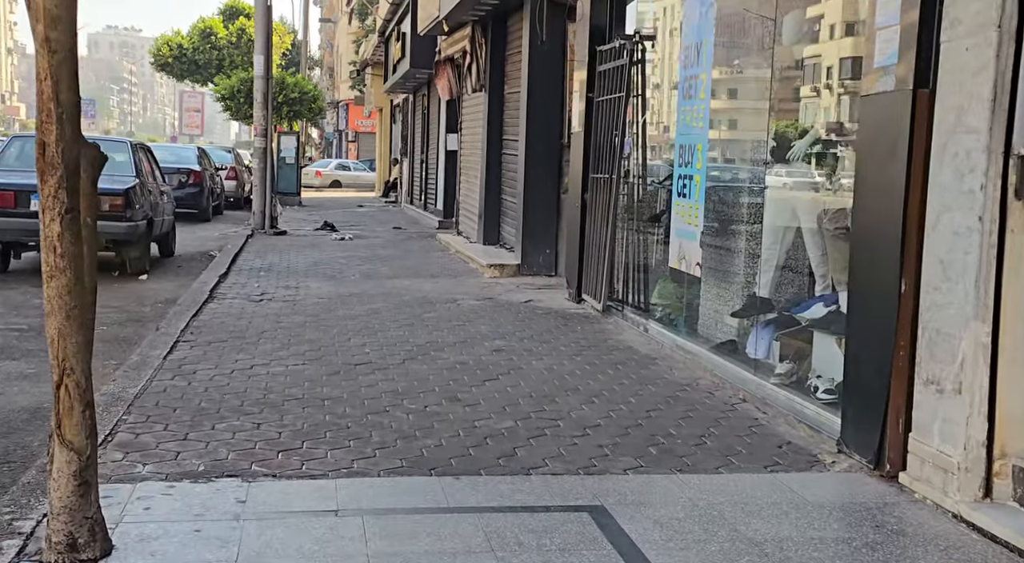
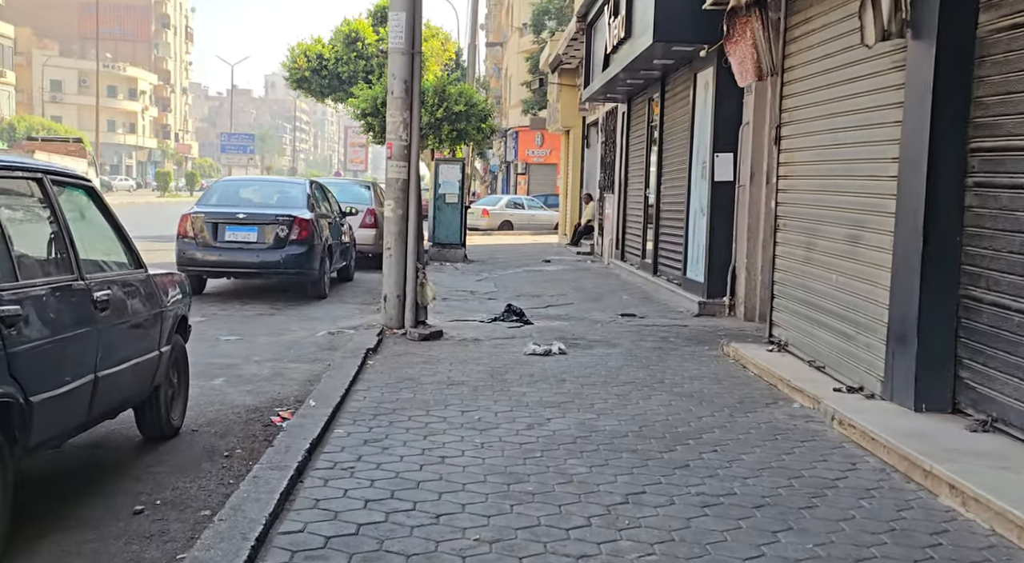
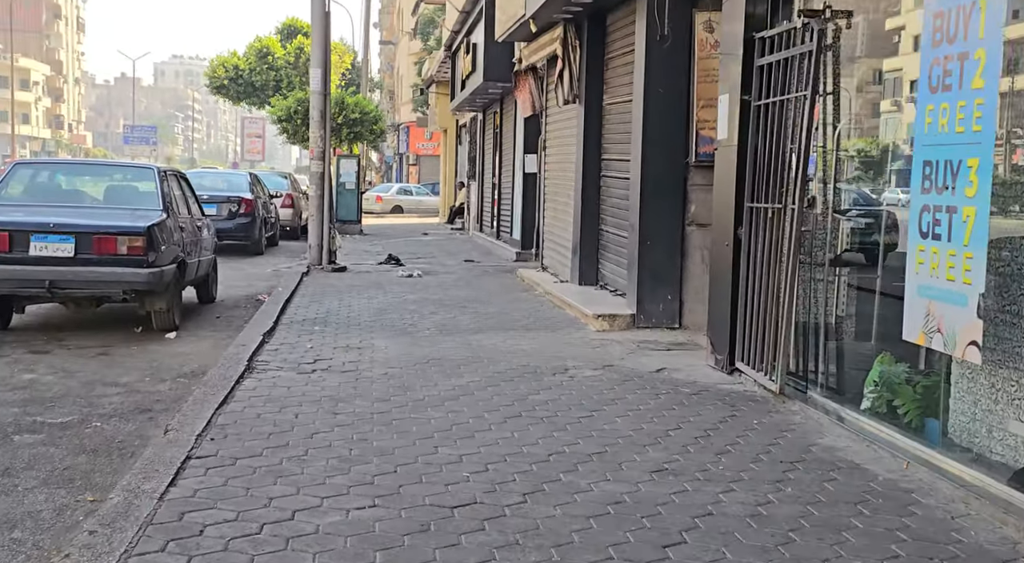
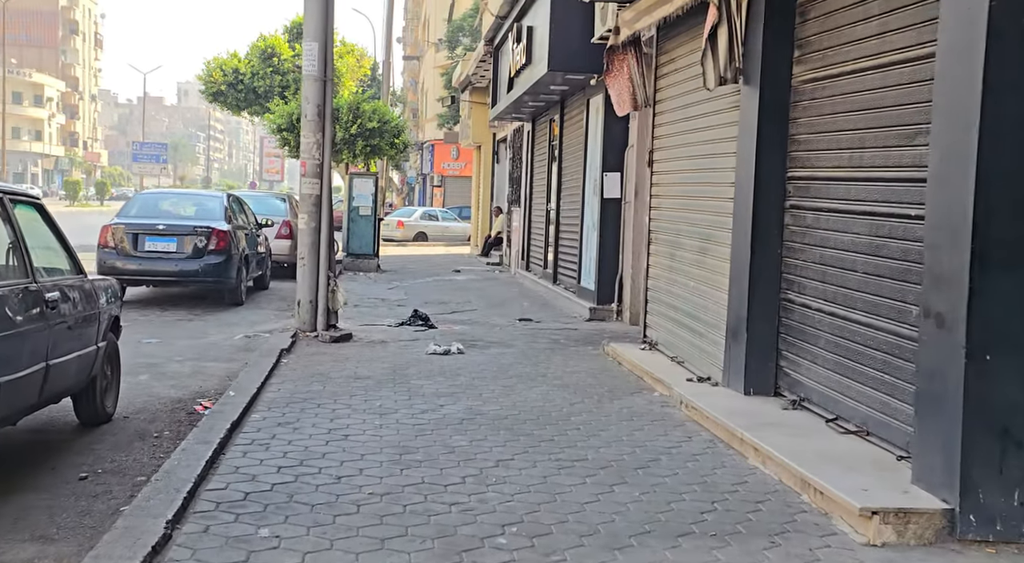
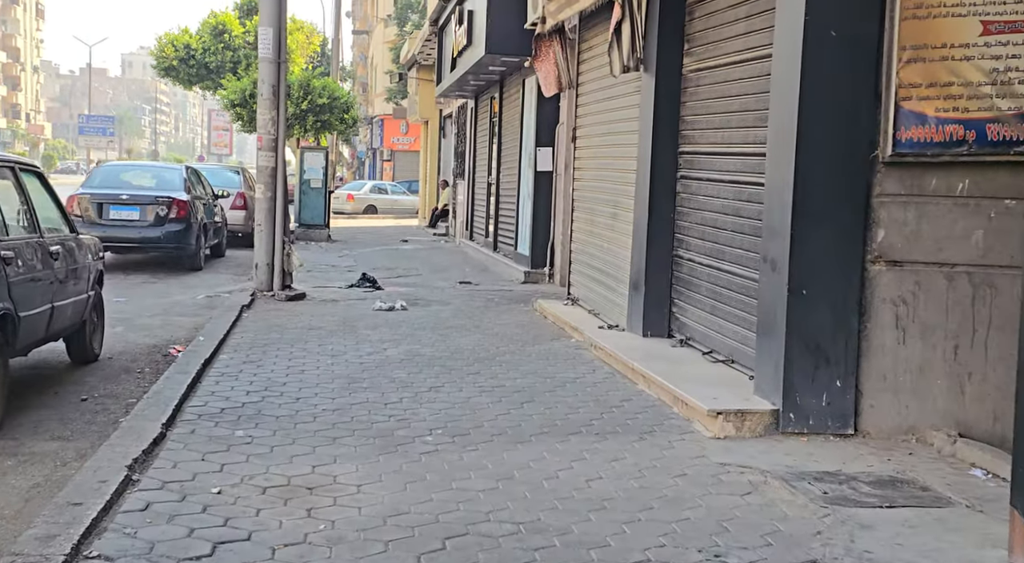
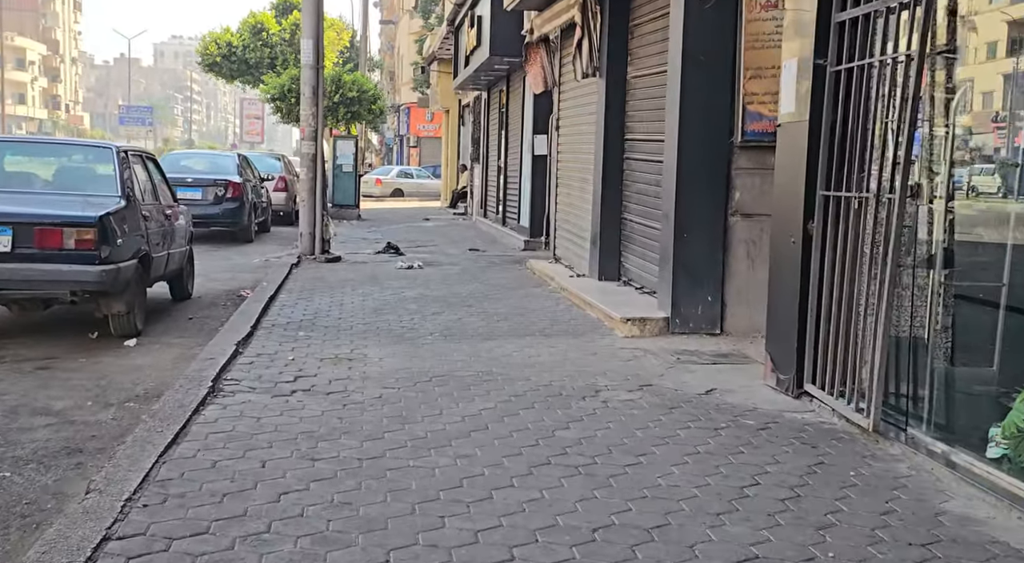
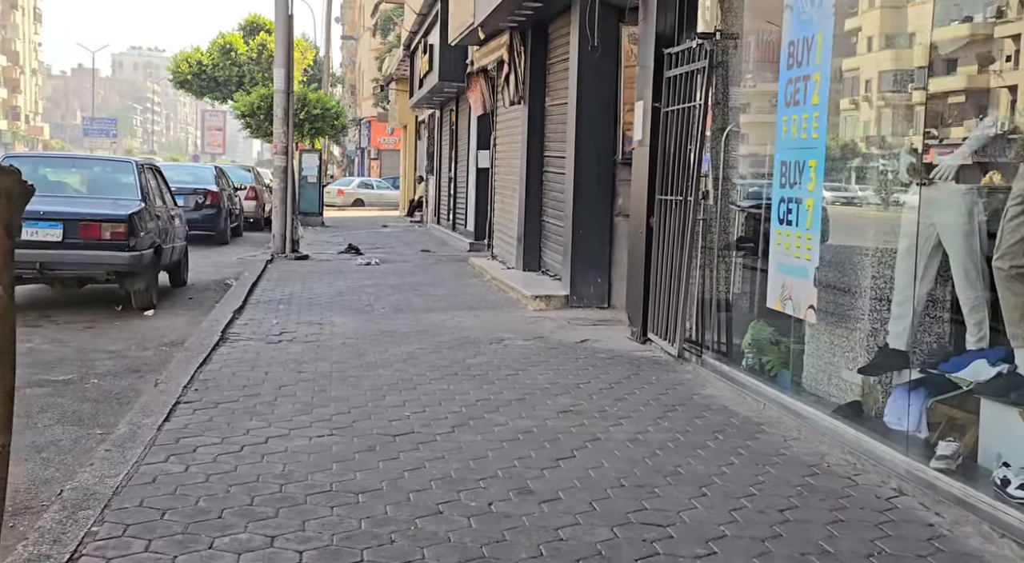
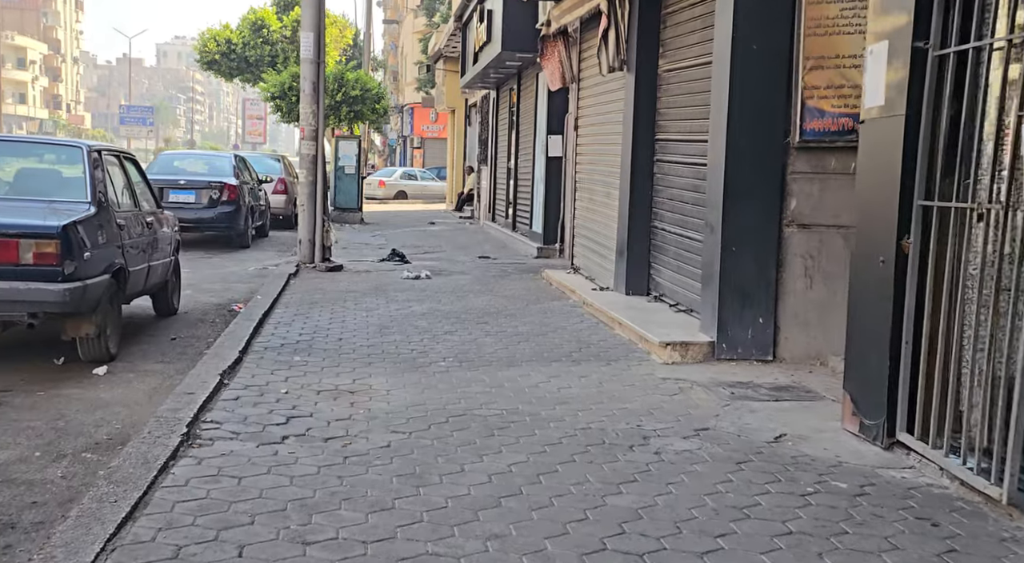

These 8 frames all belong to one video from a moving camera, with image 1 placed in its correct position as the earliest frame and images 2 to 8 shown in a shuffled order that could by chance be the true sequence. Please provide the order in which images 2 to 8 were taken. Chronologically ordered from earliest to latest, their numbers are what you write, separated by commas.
7, 3, 6, 8, 5, 4, 2
